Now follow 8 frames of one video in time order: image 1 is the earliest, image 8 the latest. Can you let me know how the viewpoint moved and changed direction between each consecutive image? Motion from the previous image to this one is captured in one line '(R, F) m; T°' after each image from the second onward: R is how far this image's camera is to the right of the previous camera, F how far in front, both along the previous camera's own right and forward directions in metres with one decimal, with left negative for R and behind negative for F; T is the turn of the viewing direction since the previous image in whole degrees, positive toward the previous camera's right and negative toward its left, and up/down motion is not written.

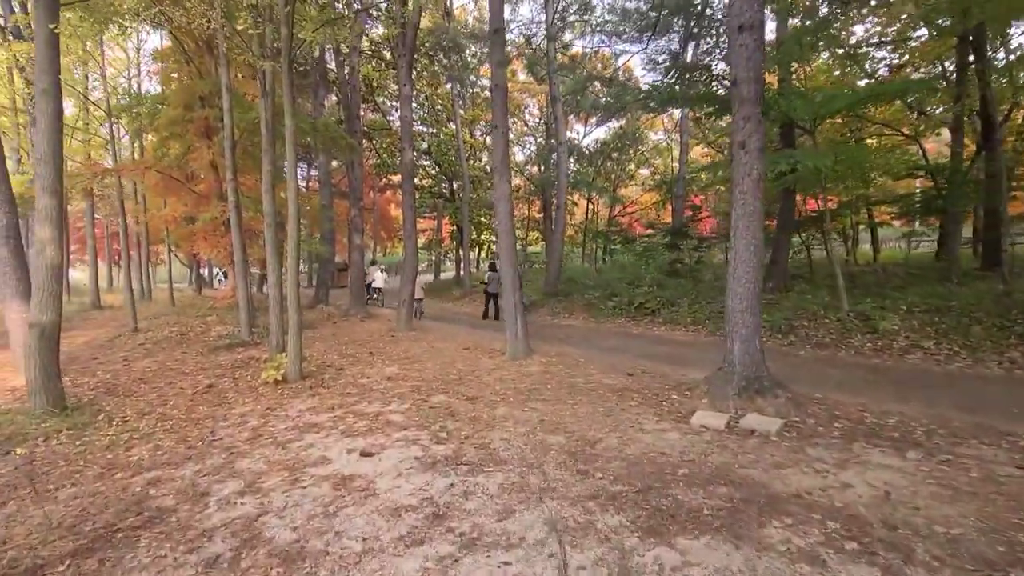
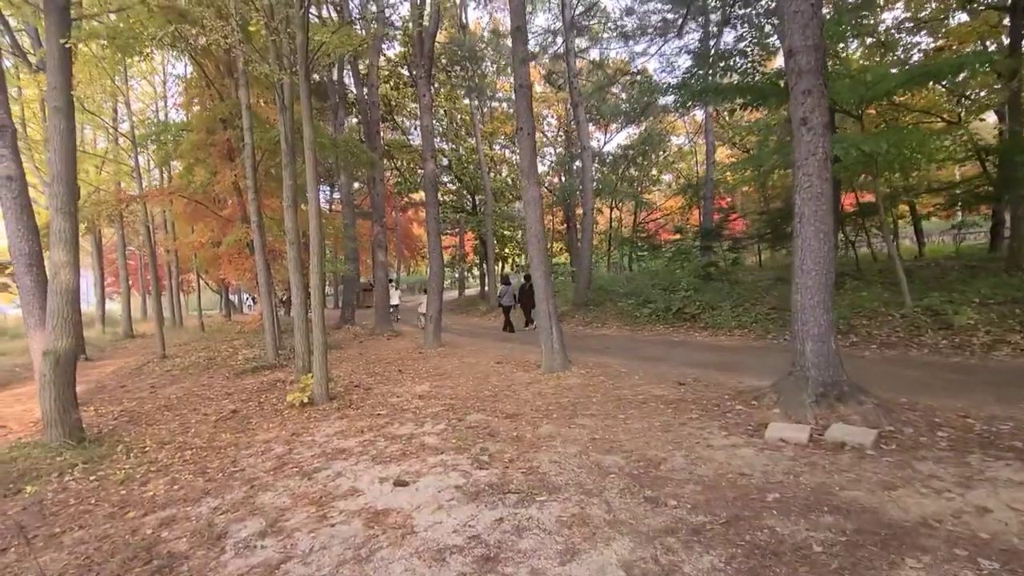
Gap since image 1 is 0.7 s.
(-0.2, +0.5) m; -3°
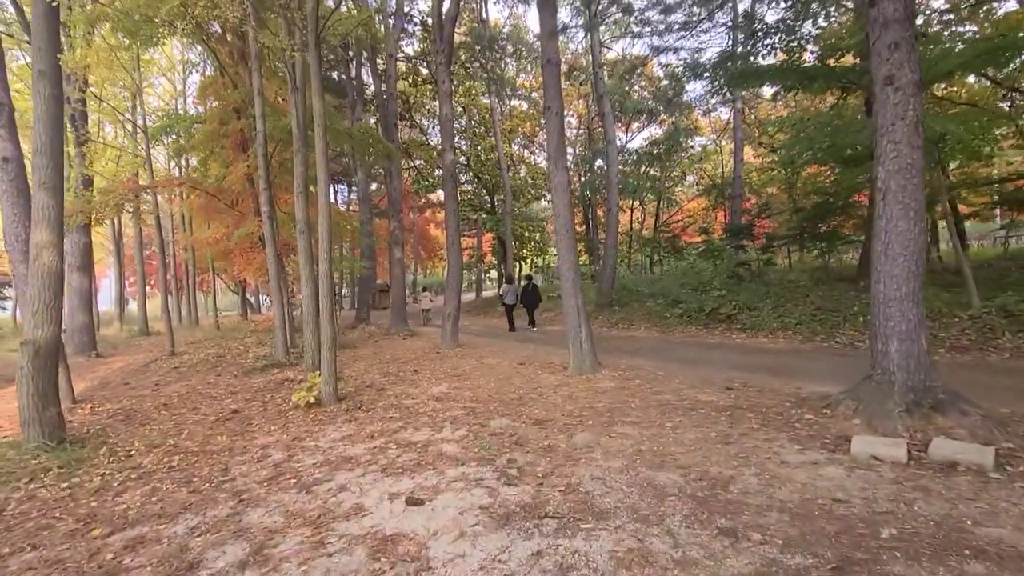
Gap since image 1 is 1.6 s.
(-0.2, +0.7) m; -2°
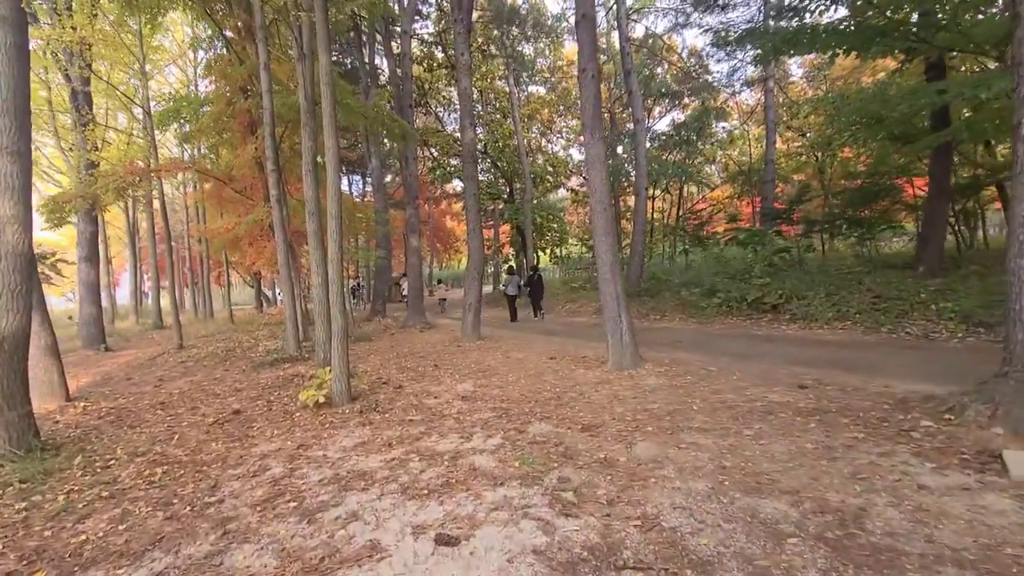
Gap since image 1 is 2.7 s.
(-0.3, +0.9) m; -2°
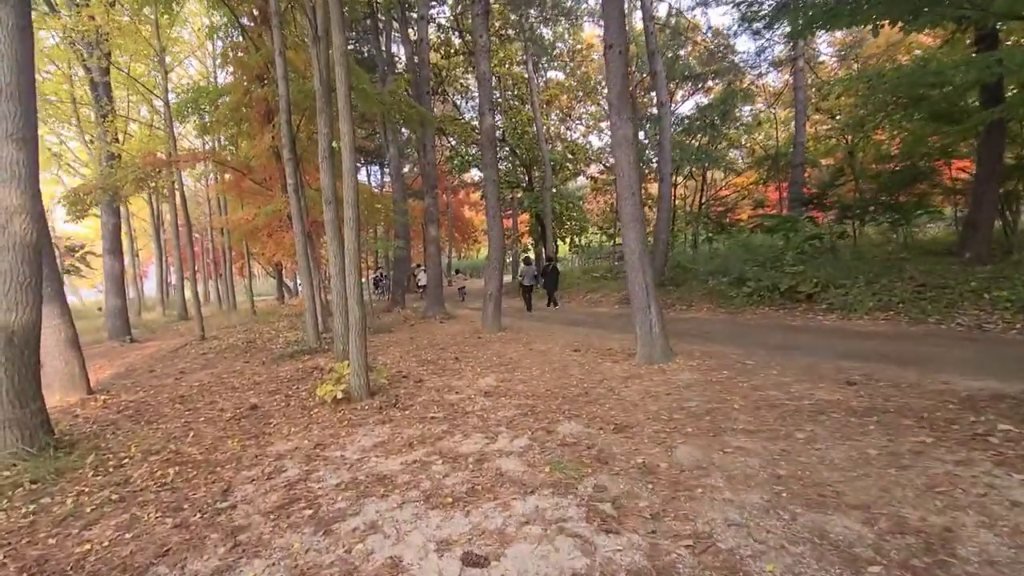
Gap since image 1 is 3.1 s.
(-0.1, +0.3) m; -2°
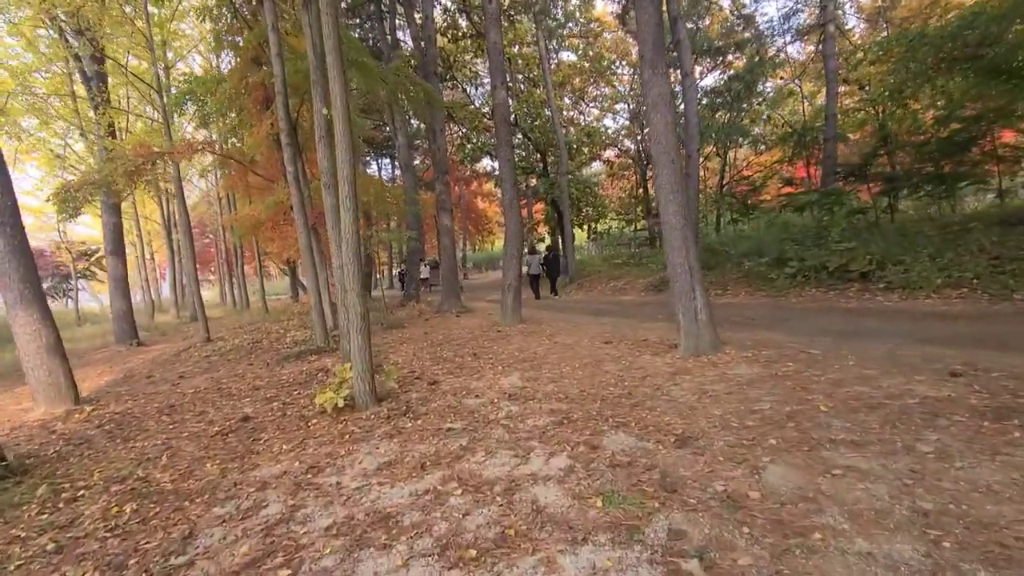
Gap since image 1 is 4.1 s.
(-0.1, +0.8) m; -2°
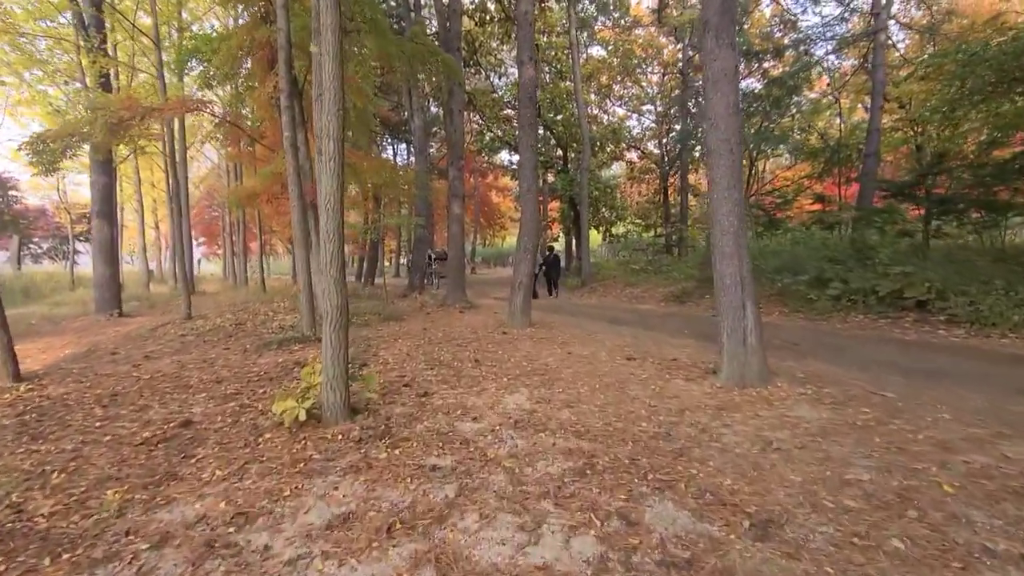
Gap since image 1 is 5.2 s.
(-0.1, +1.0) m; -1°
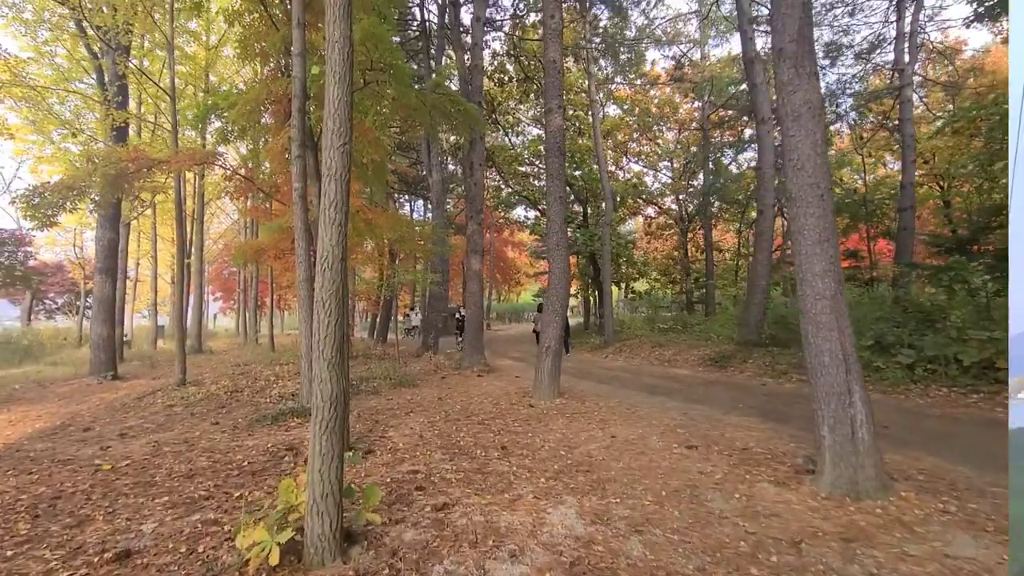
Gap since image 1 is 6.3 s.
(-0.2, +0.9) m; -2°
